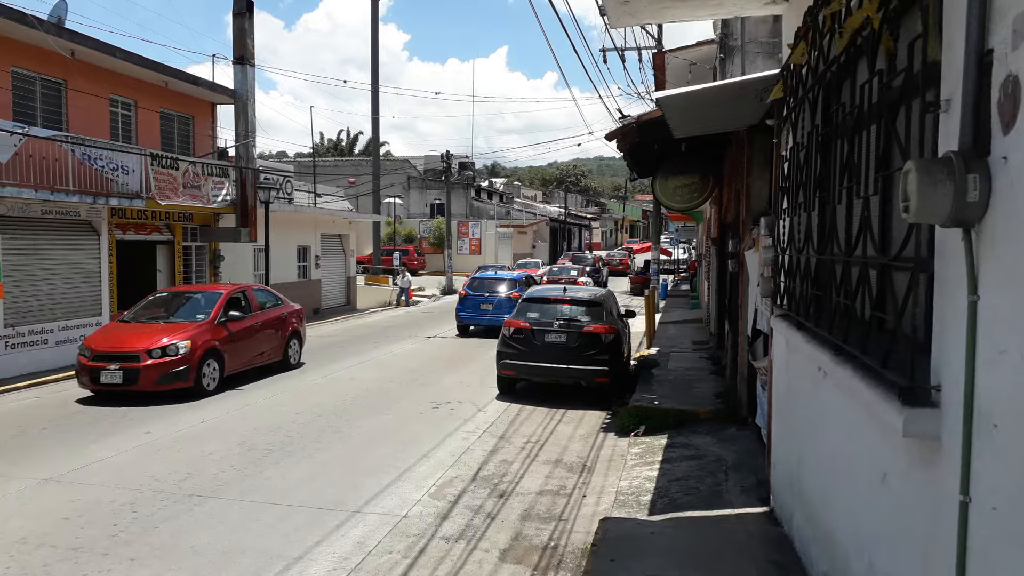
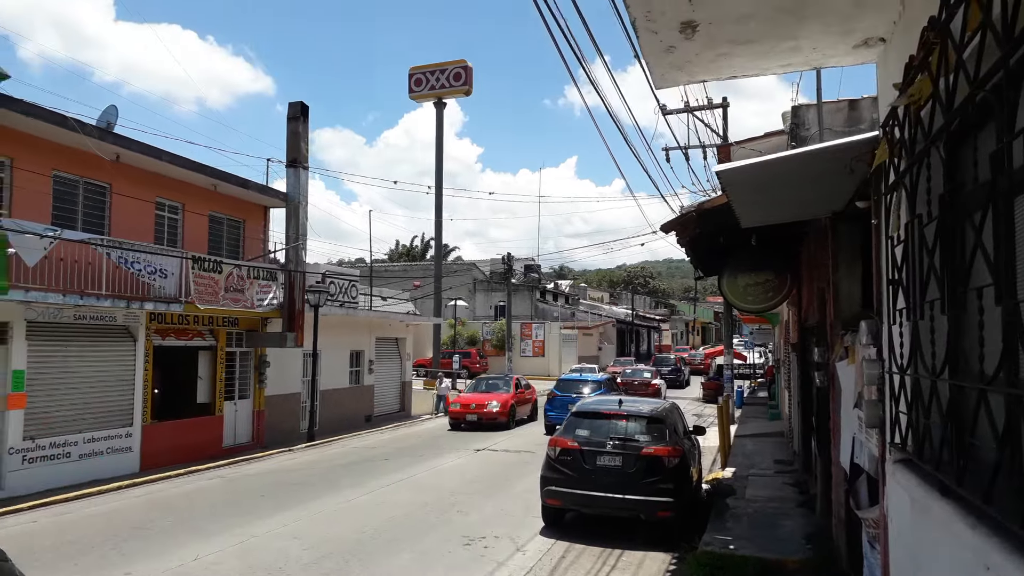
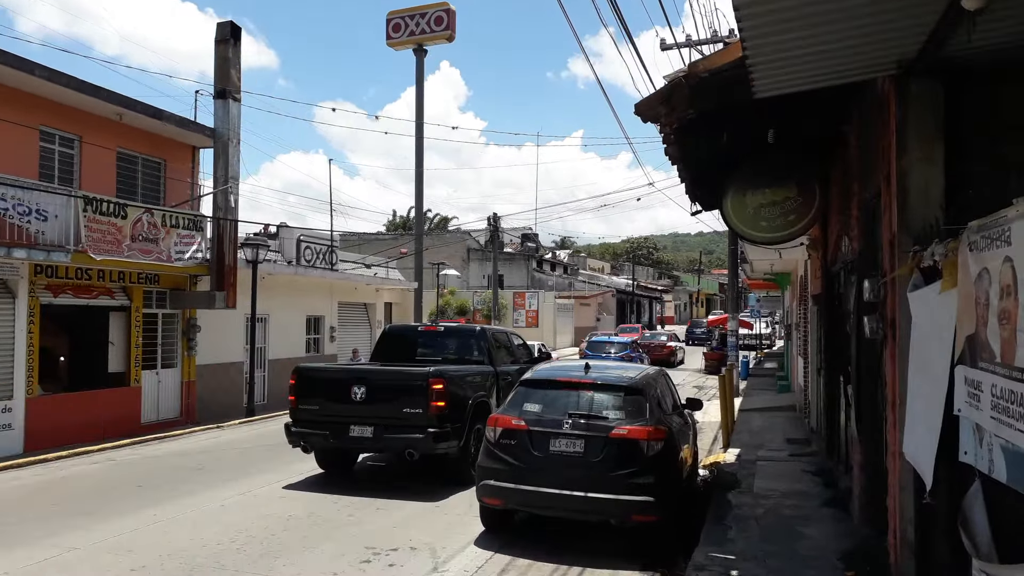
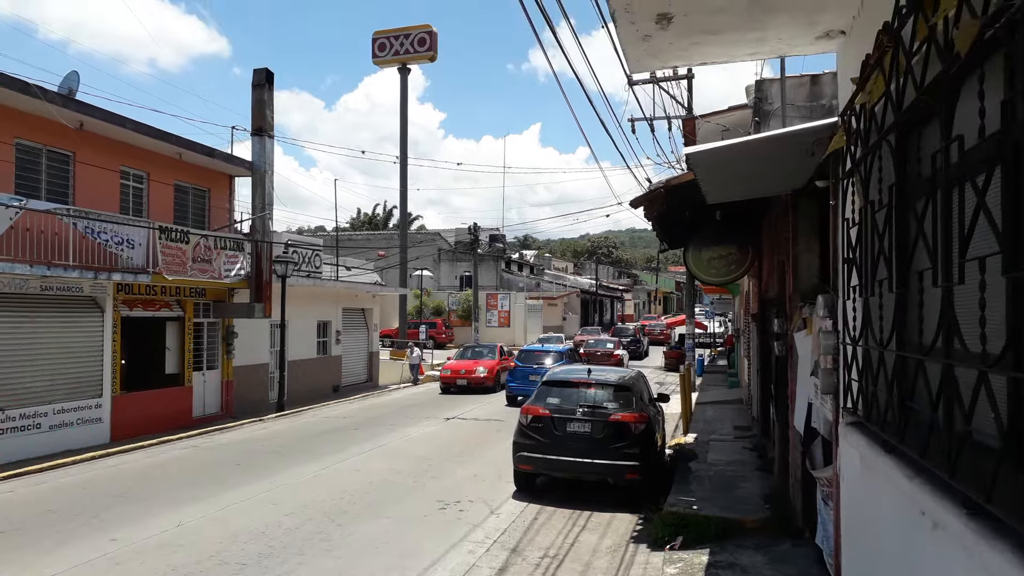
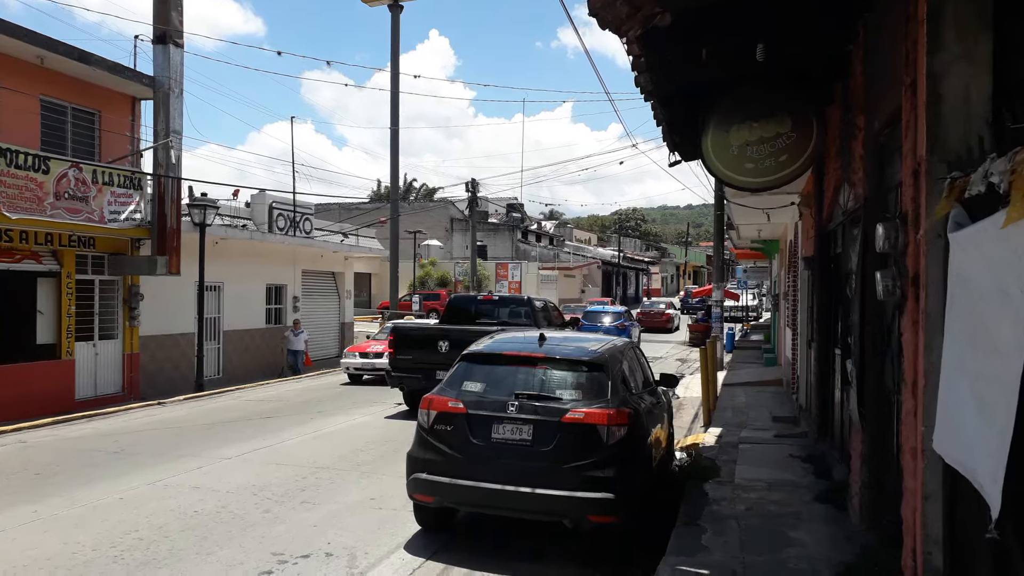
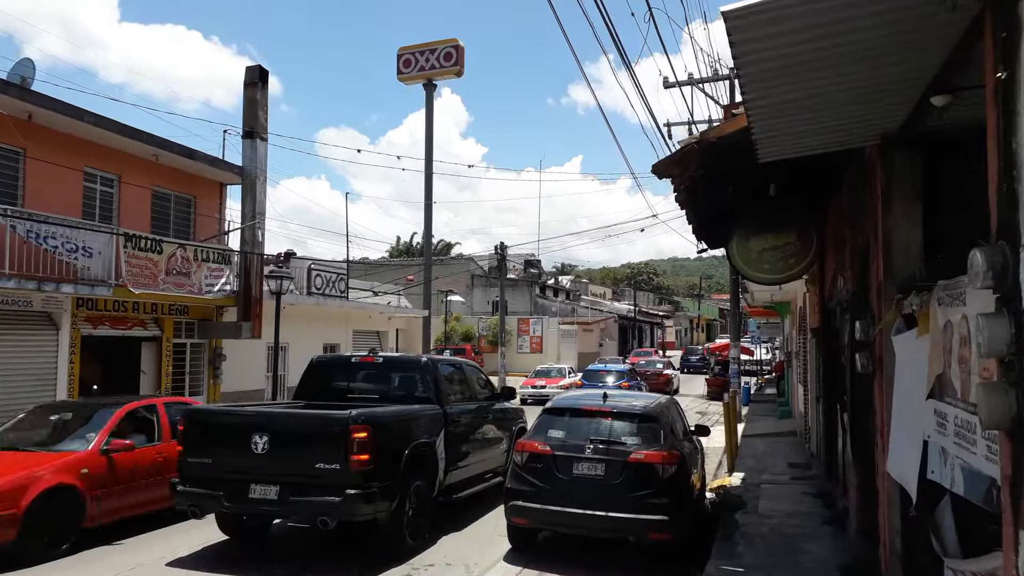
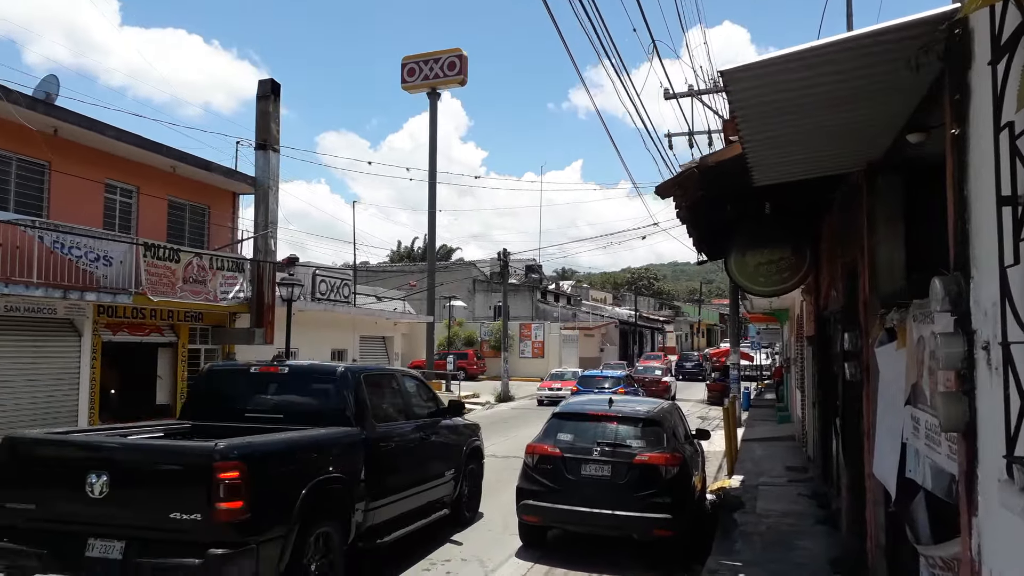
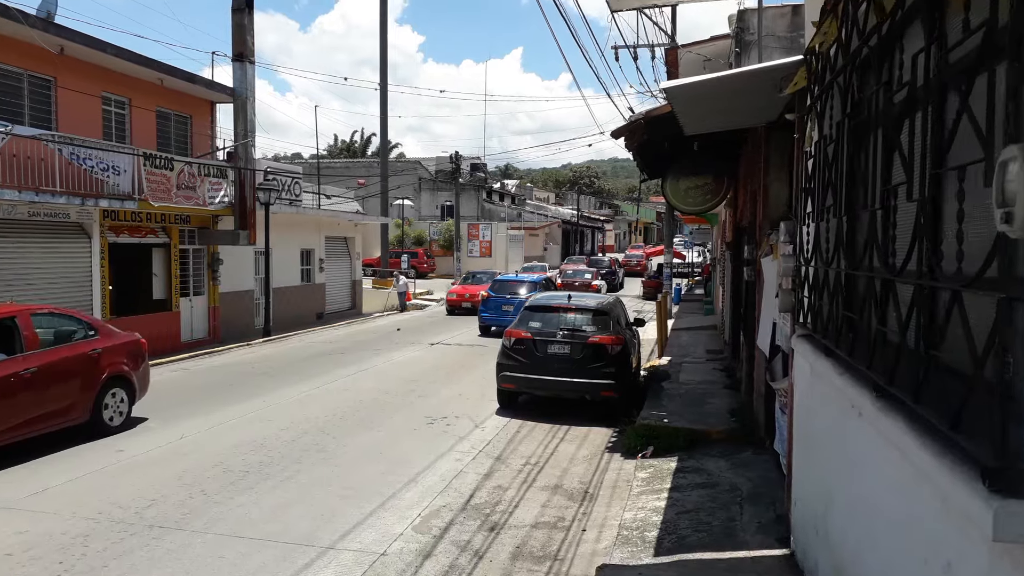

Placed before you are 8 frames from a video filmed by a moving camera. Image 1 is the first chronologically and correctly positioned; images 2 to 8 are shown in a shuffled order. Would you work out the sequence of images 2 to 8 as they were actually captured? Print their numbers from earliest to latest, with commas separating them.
8, 4, 2, 7, 6, 3, 5
